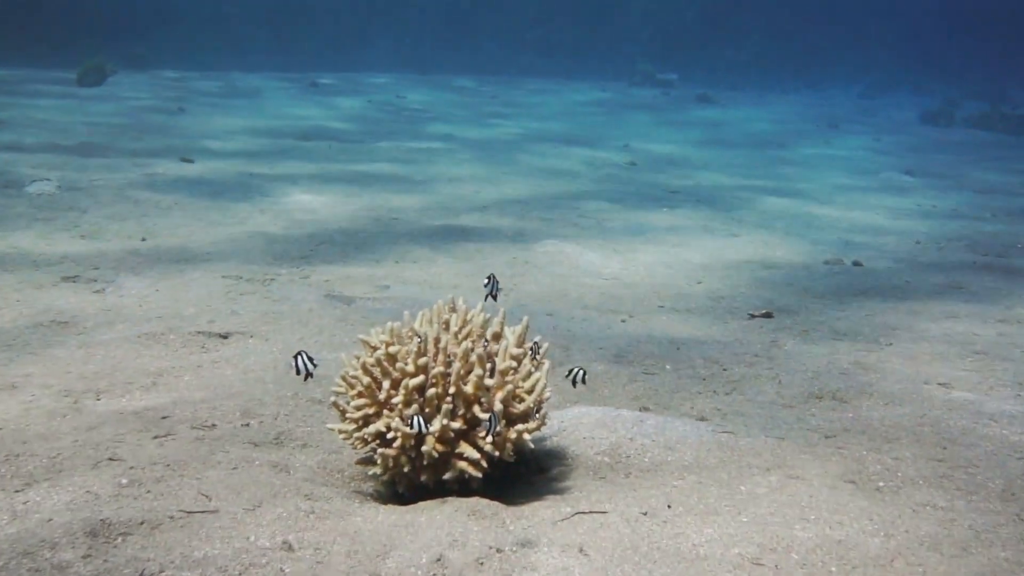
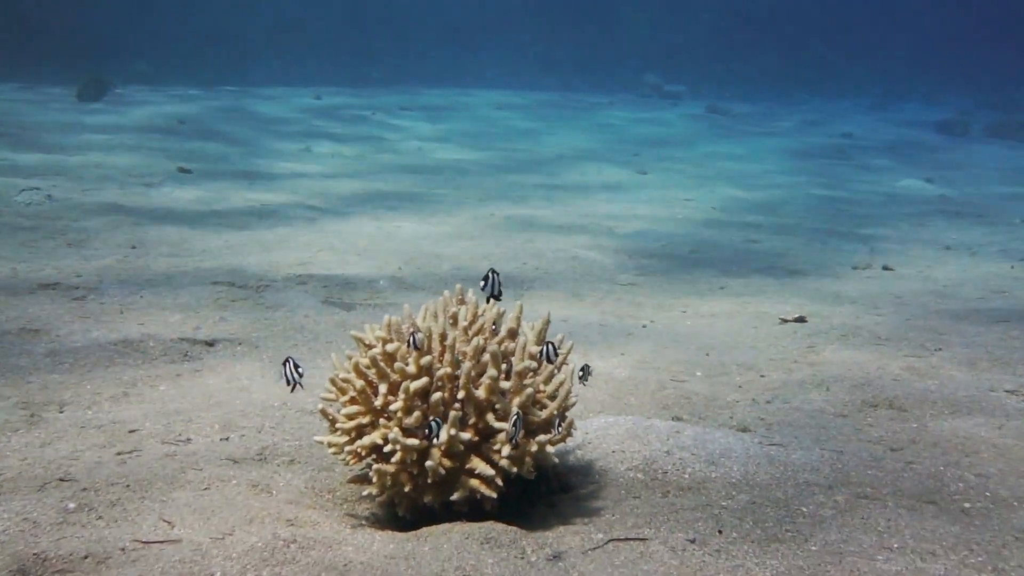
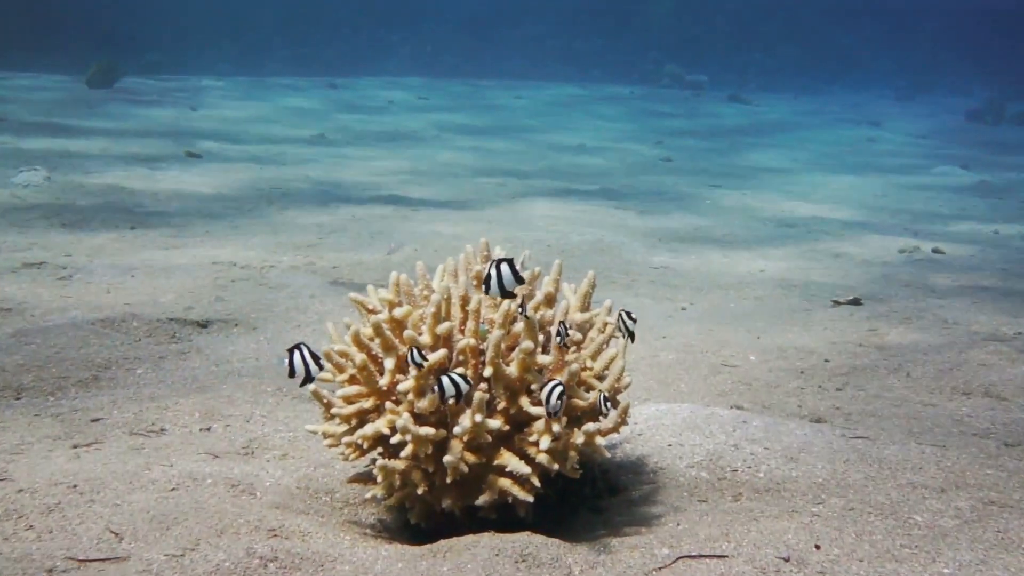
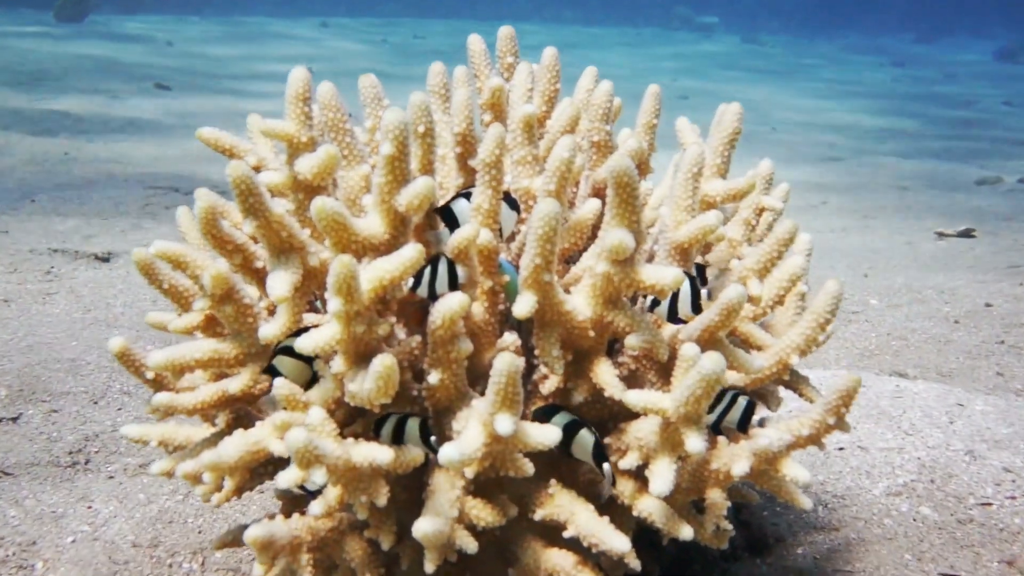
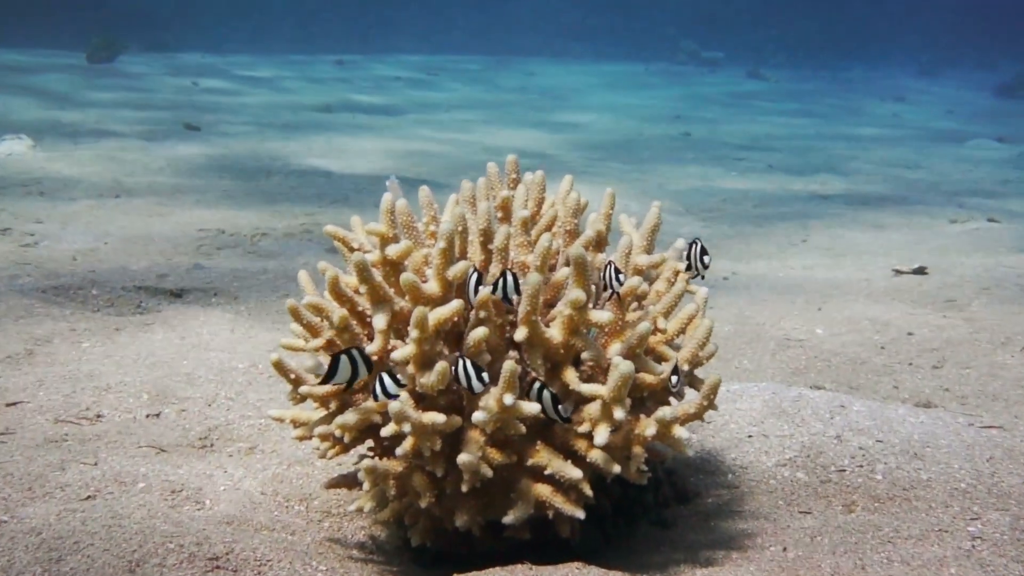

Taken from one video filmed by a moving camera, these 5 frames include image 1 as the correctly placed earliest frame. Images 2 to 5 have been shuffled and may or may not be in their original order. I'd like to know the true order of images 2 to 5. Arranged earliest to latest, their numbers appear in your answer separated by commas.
2, 3, 5, 4
